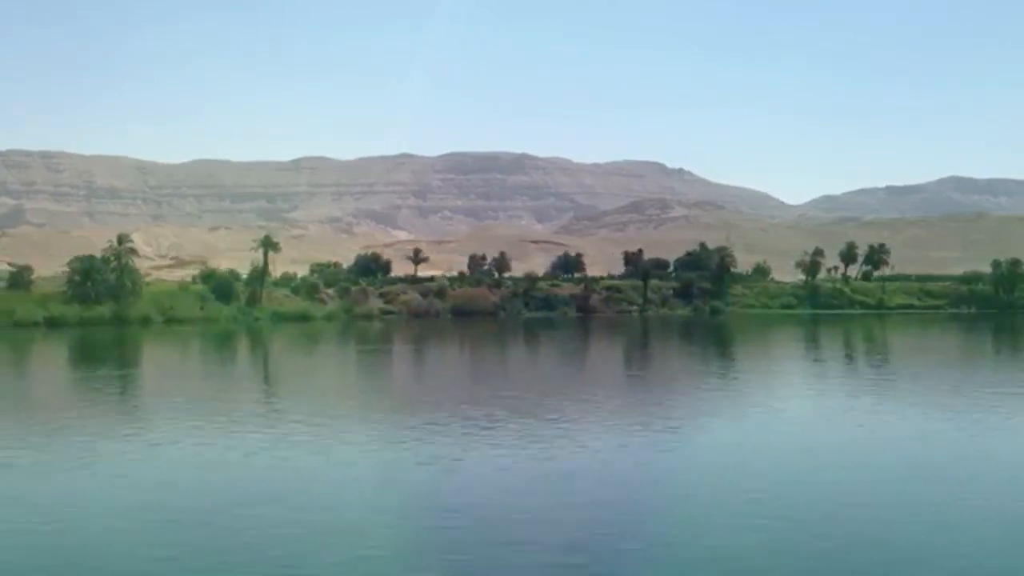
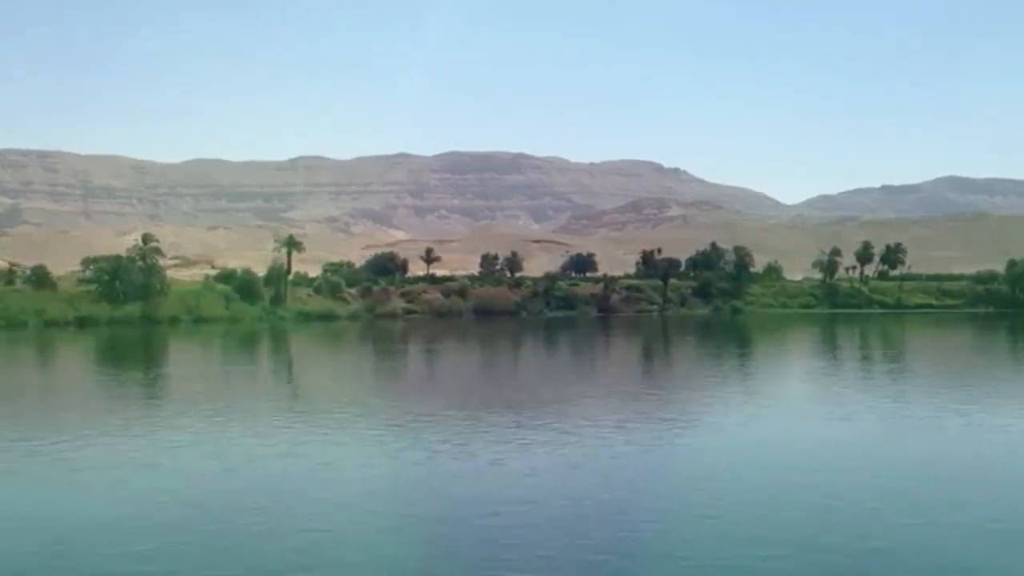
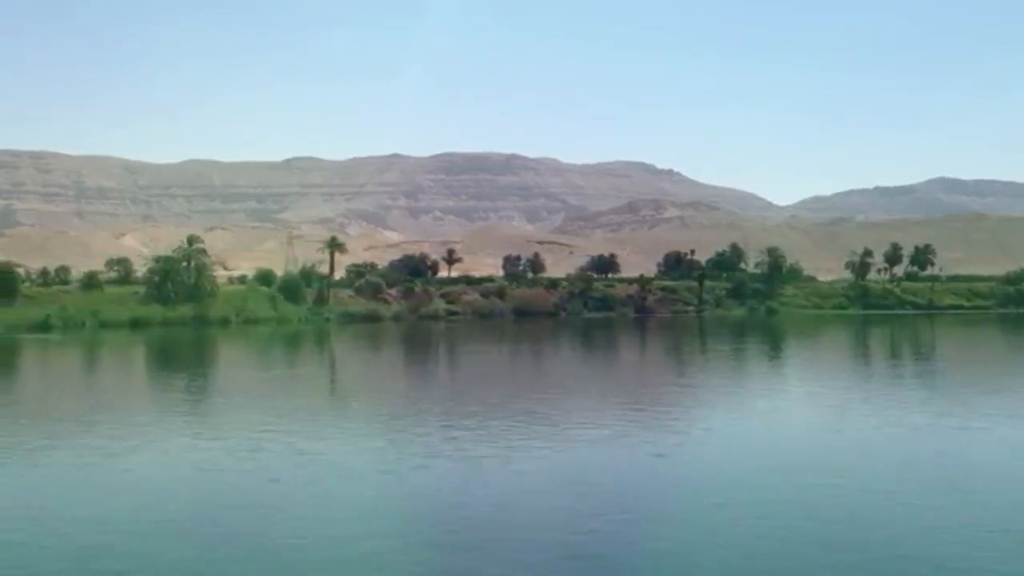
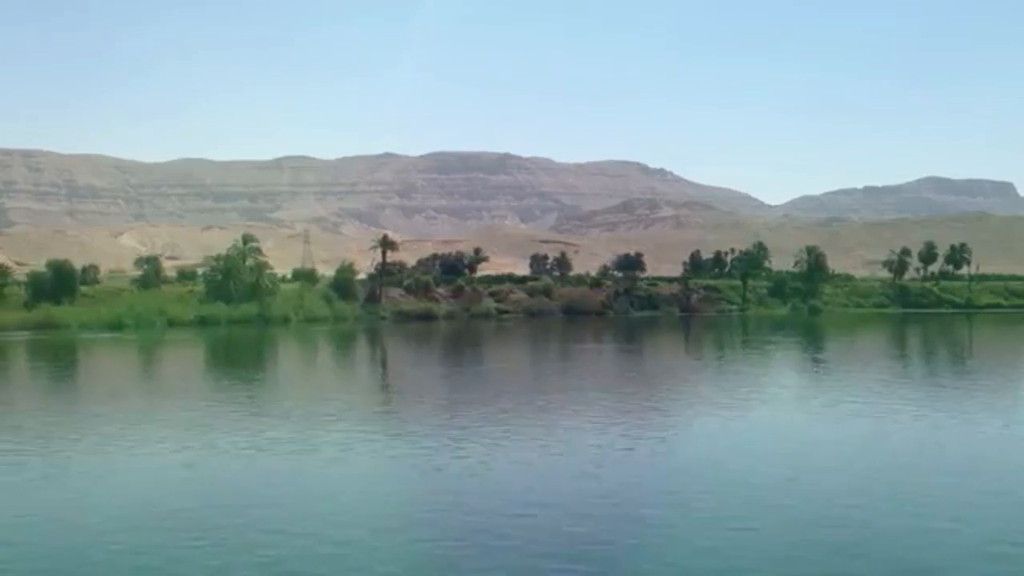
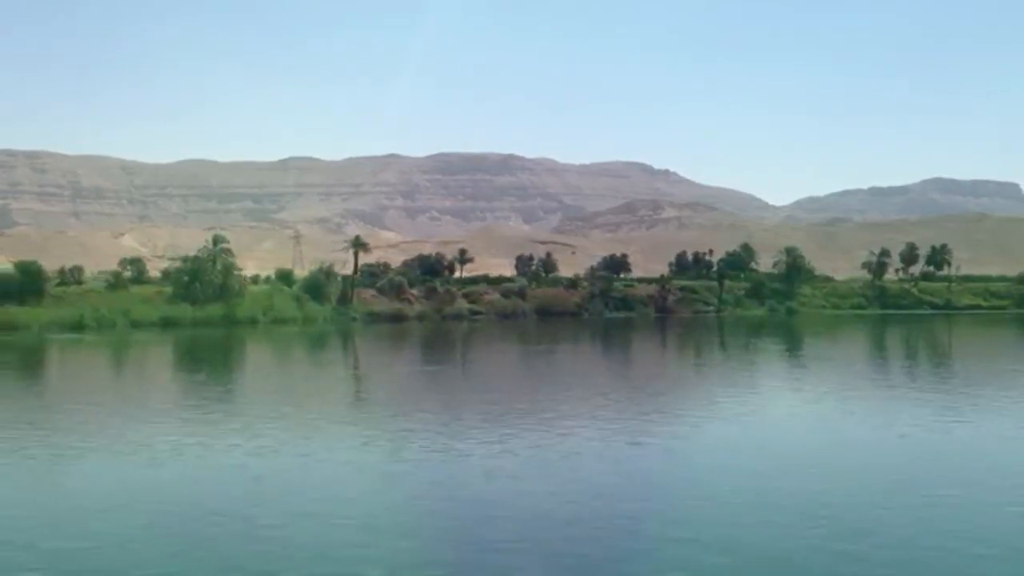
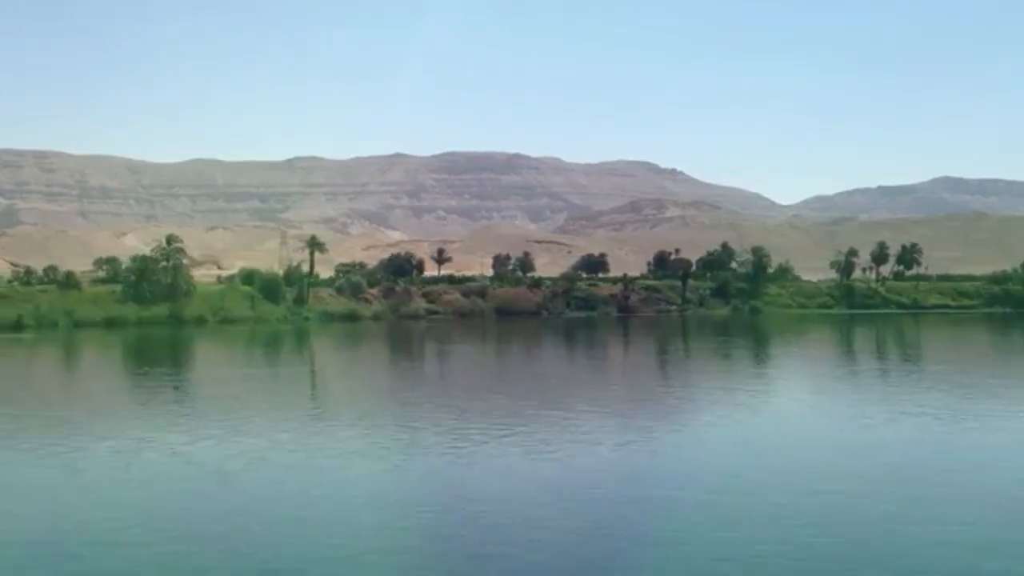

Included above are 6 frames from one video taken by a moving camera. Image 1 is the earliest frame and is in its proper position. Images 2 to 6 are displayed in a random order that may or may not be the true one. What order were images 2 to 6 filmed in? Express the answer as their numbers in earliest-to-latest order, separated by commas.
2, 6, 3, 5, 4
